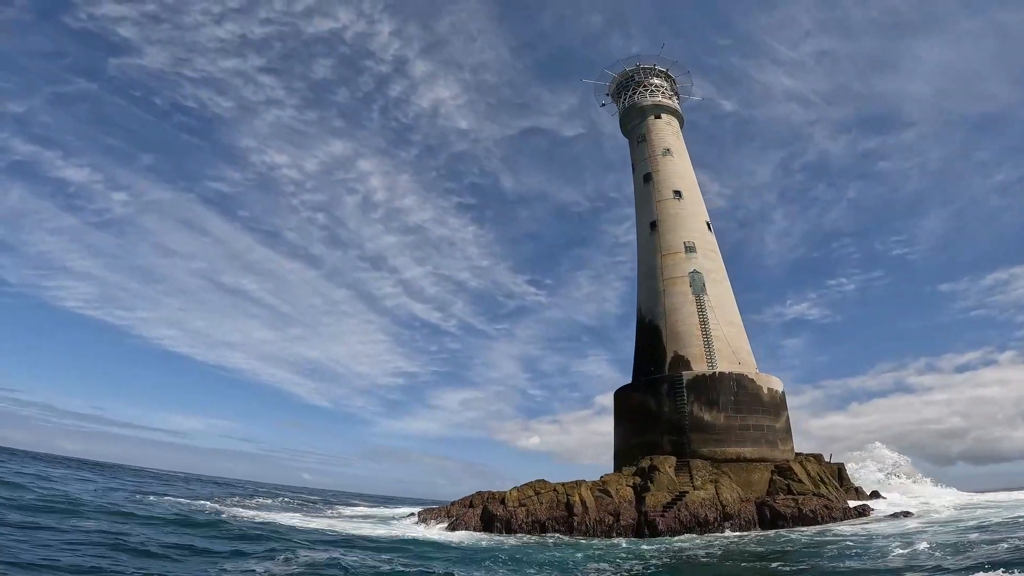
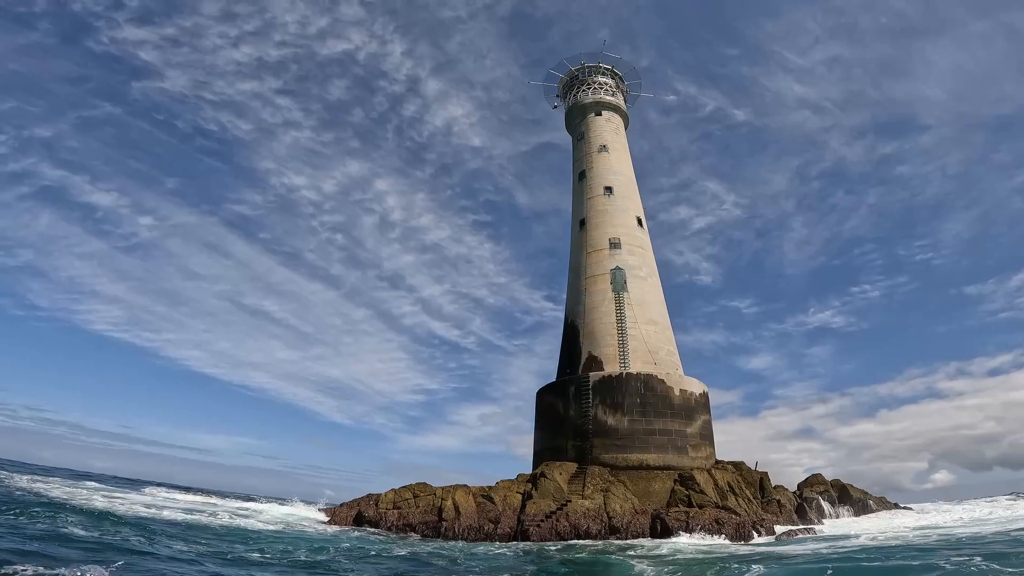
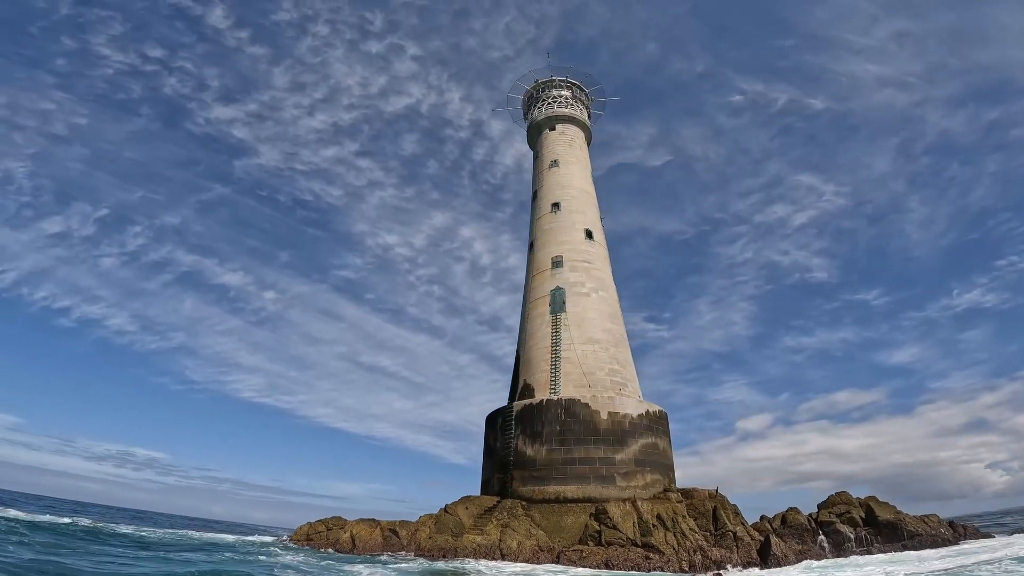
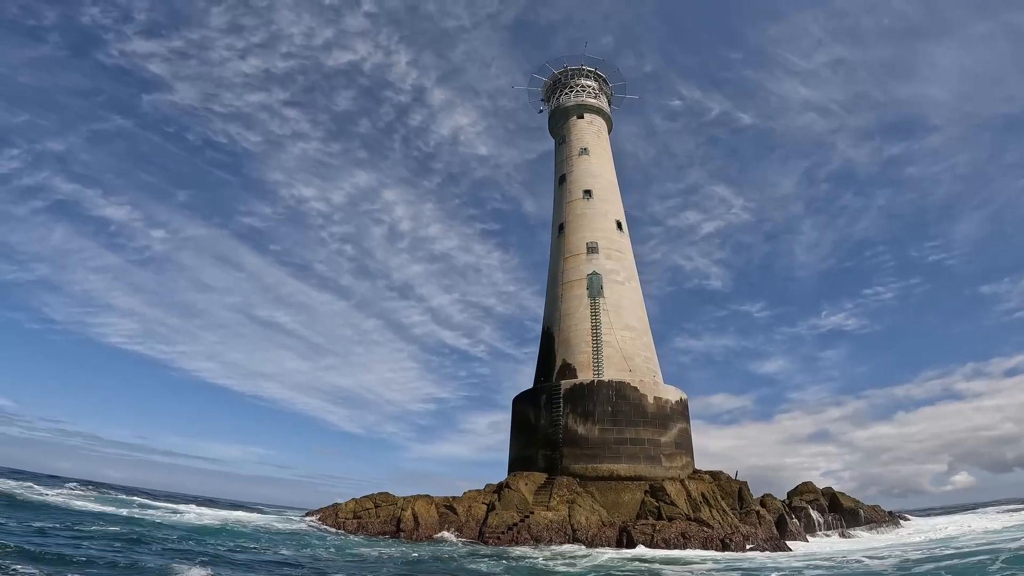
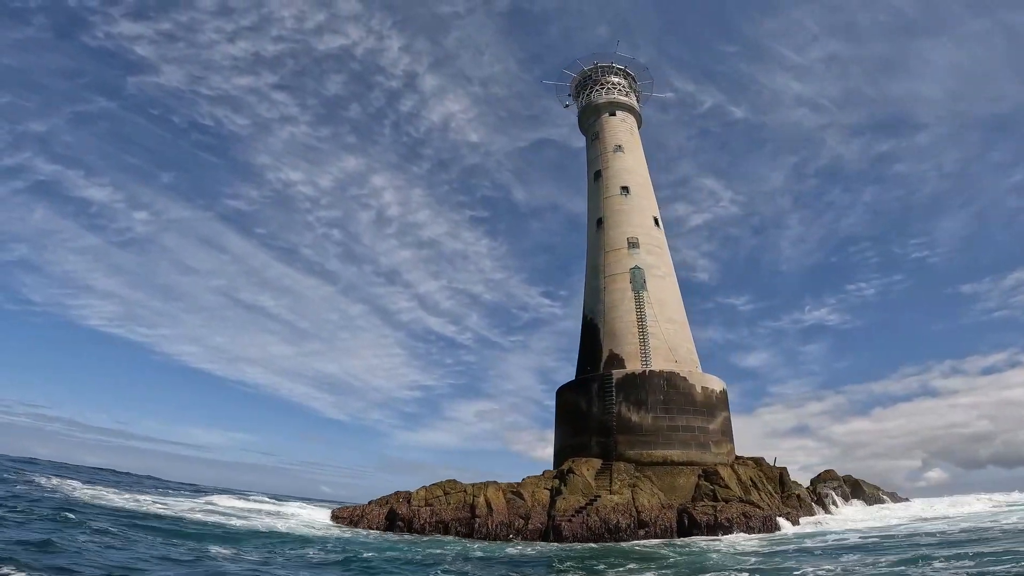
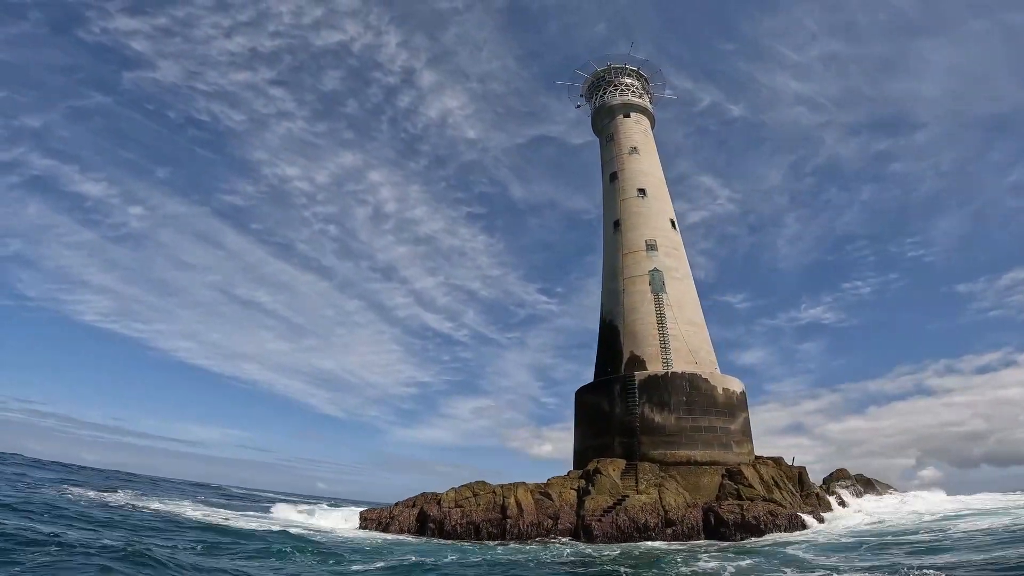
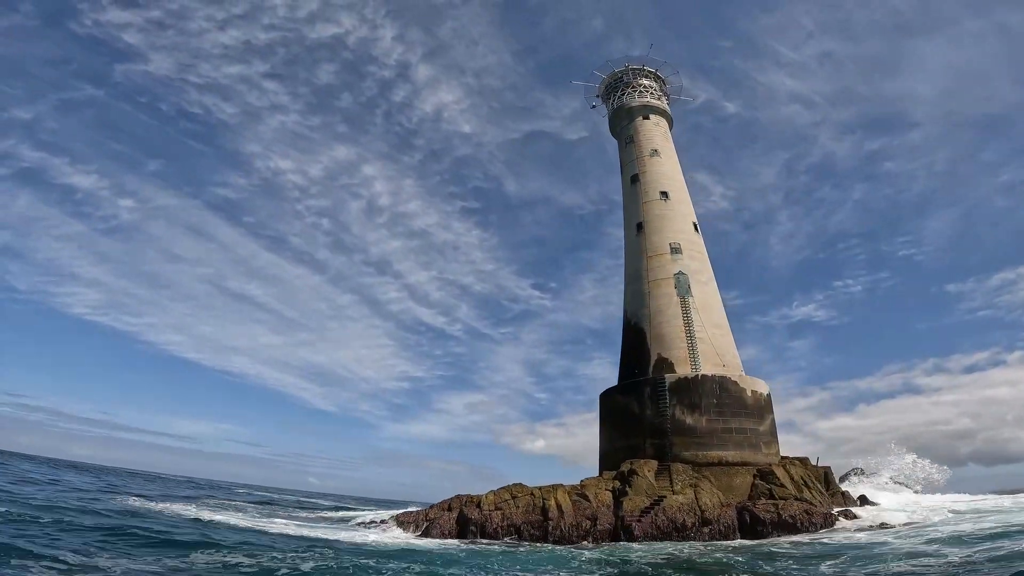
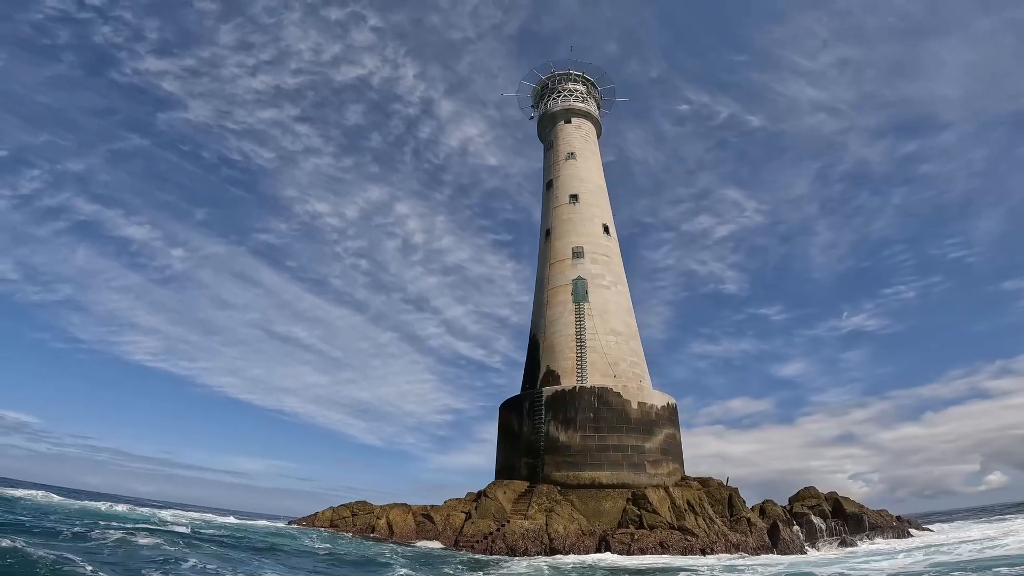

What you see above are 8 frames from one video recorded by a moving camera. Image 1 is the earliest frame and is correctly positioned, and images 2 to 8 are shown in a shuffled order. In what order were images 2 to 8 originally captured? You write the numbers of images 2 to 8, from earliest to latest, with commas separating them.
7, 6, 5, 2, 4, 8, 3
